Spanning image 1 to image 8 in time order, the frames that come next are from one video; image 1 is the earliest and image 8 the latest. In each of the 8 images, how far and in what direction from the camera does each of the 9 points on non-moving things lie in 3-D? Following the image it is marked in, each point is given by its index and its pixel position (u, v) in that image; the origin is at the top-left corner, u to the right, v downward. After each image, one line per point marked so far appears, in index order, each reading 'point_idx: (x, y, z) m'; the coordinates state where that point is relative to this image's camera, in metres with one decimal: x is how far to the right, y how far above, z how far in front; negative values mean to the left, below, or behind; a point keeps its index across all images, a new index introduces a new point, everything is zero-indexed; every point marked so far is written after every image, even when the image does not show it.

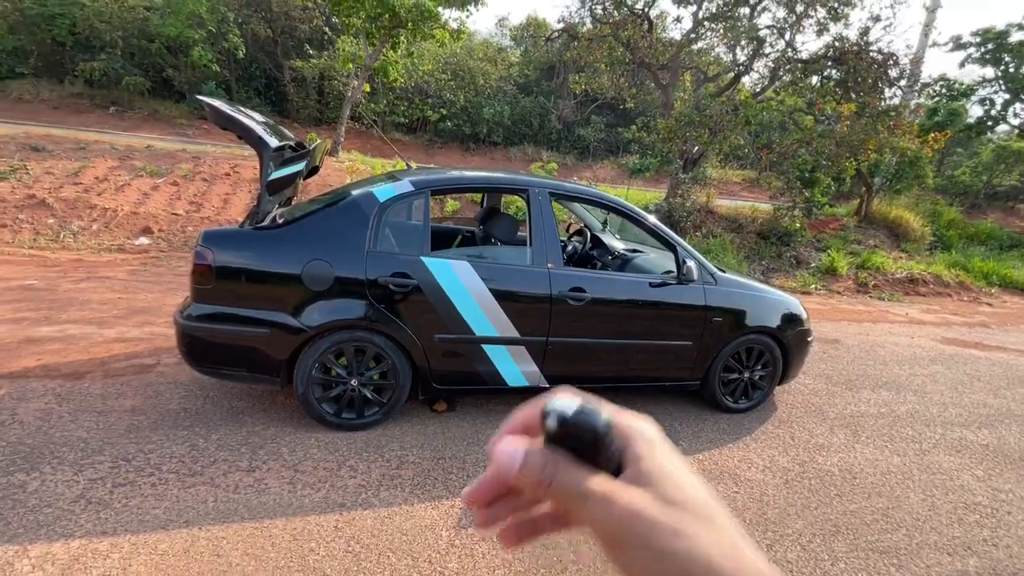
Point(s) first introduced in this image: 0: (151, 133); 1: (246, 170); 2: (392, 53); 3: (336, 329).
0: (-13.3, +5.6, +17.5) m
1: (-6.6, +2.9, +11.8) m
2: (-4.3, +8.3, +17.1) m
3: (-1.3, -0.3, +3.5) m
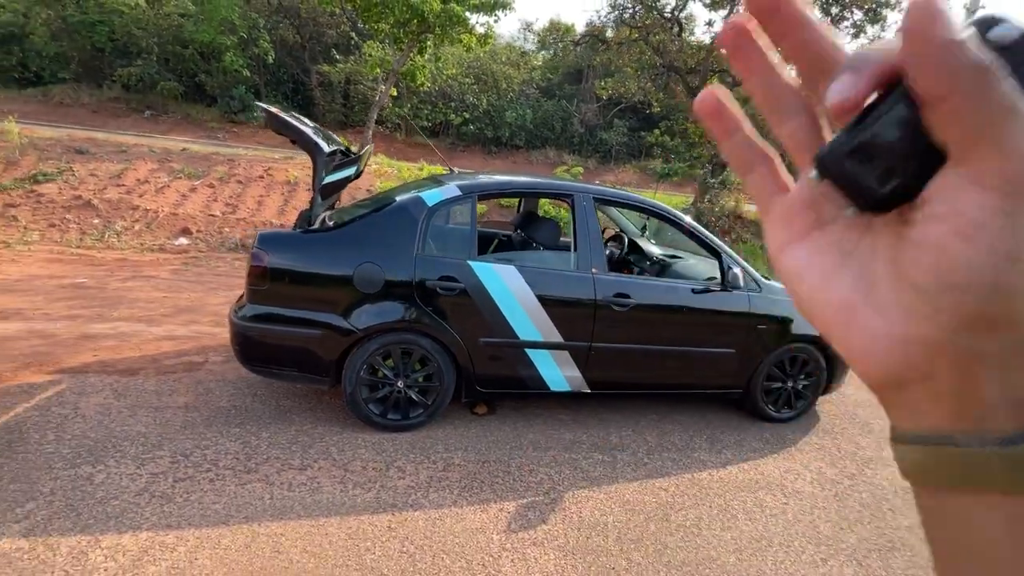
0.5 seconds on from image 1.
0: (-12.3, +5.7, +18.0) m
1: (-5.9, +2.9, +12.1) m
2: (-3.4, +8.3, +17.3) m
3: (-0.9, -0.3, +3.6) m
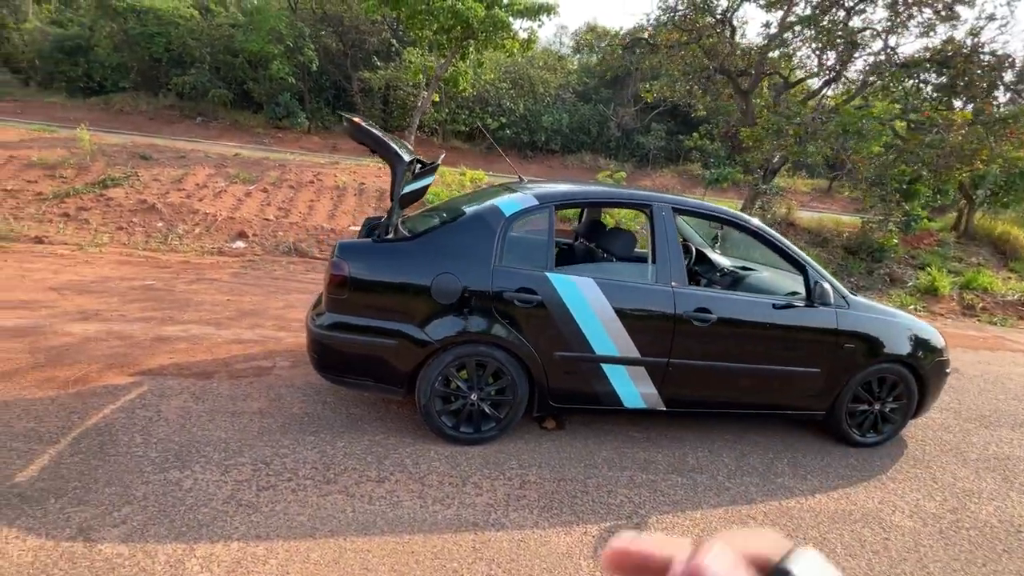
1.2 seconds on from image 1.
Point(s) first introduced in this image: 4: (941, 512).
0: (-10.8, +5.6, +18.7) m
1: (-4.7, +2.9, +12.3) m
2: (-1.8, +8.1, +17.4) m
3: (-0.4, -0.4, +3.5) m
4: (+3.1, -1.6, +3.6) m
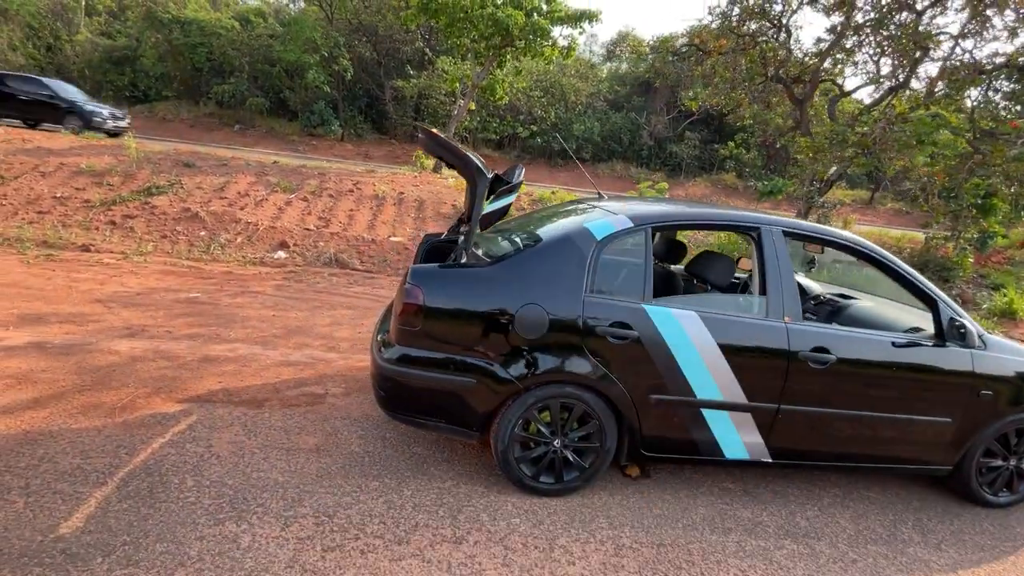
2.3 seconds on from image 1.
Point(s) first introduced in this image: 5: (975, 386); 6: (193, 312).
0: (-9.4, +5.4, +18.8) m
1: (-3.7, +2.6, +12.1) m
2: (-0.4, +7.7, +17.2) m
3: (+0.2, -0.6, +3.1) m
4: (+3.7, -1.9, +3.0) m
5: (+3.4, -0.7, +3.5) m
6: (-3.9, -0.3, +5.9) m
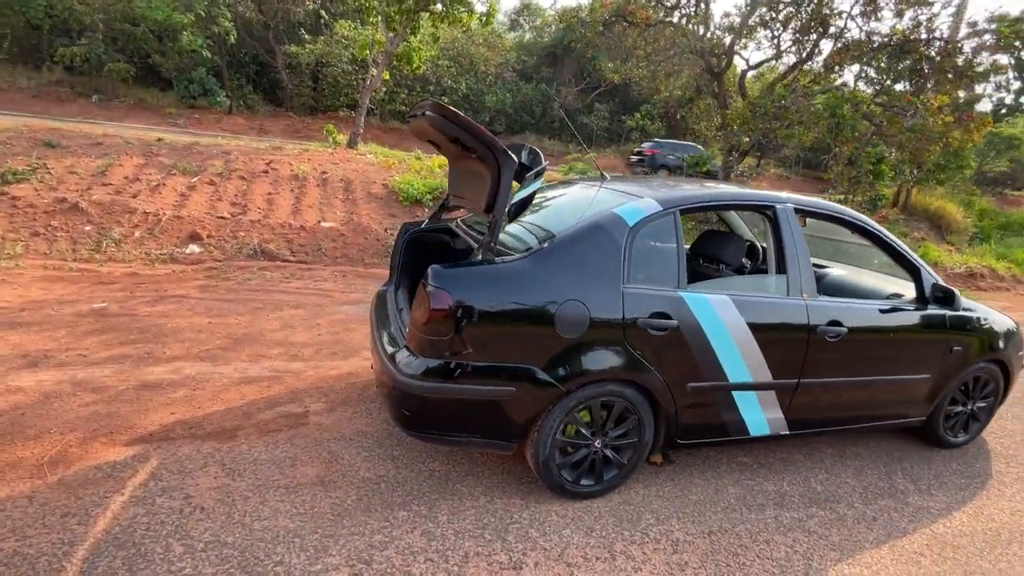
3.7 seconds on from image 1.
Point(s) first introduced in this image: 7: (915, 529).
0: (-12.1, +5.5, +16.3) m
1: (-5.2, +2.8, +10.9) m
2: (-3.2, +8.3, +16.1) m
3: (+0.4, -0.6, +2.9) m
4: (+4.0, -1.6, +3.5) m
5: (+3.5, -0.4, +3.8) m
6: (-4.1, -0.4, +4.9) m
7: (+2.7, -1.6, +3.2) m
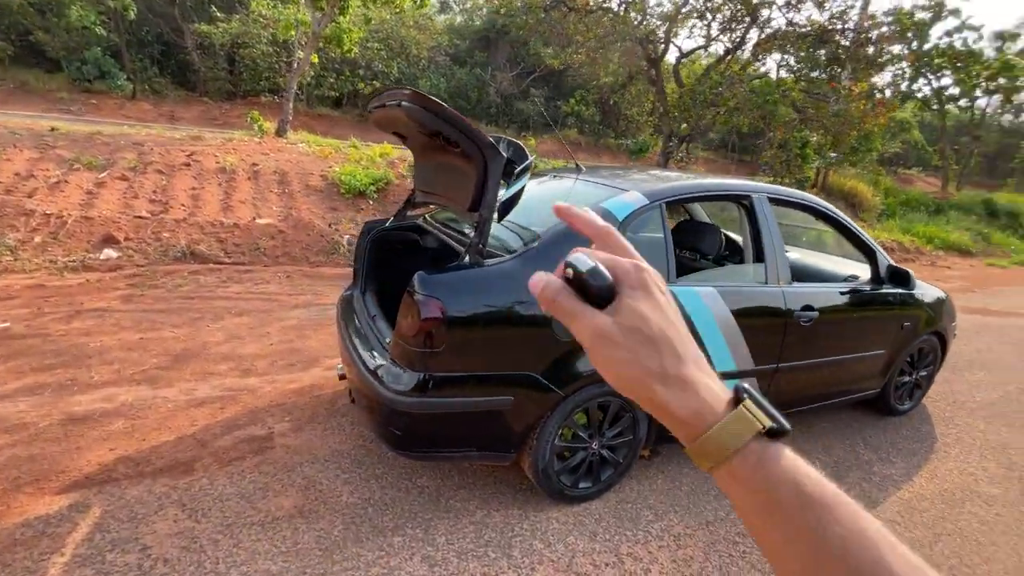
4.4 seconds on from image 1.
0: (-14.0, +5.2, +14.4) m
1: (-6.3, +2.7, +10.0) m
2: (-5.2, +8.5, +15.2) m
3: (+0.4, -0.6, +2.8) m
4: (+3.9, -1.5, +3.8) m
5: (+3.3, -0.3, +4.1) m
6: (-4.4, -0.6, +4.2) m
7: (+2.6, -1.5, +3.4) m
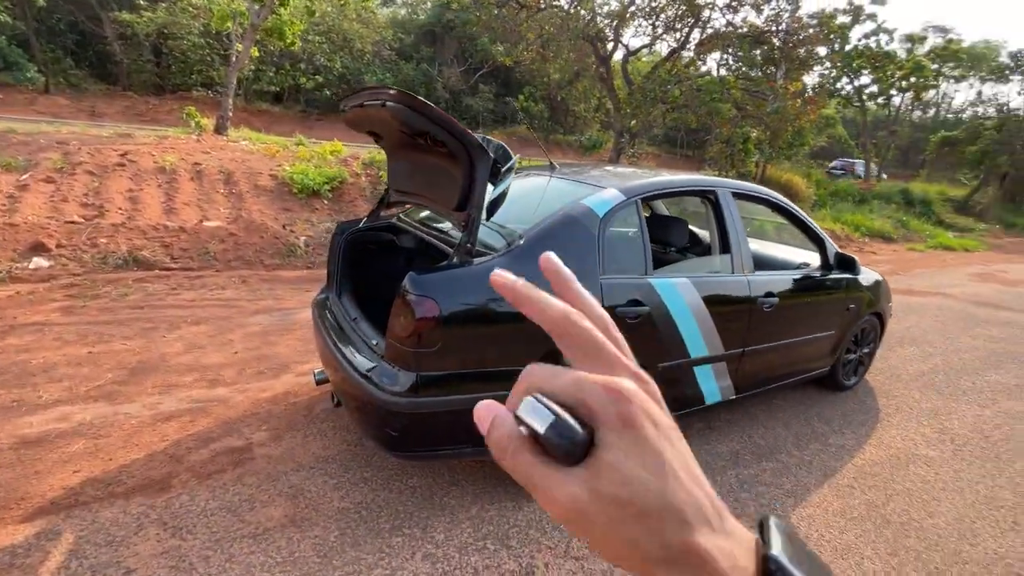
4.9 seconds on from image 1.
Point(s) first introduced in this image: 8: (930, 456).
0: (-15.3, +4.8, +13.0) m
1: (-7.1, +2.6, +9.3) m
2: (-6.8, +8.4, +14.6) m
3: (+0.4, -0.5, +2.9) m
4: (+3.7, -1.3, +4.3) m
5: (+3.1, -0.1, +4.4) m
6: (-4.6, -0.7, +3.9) m
7: (+2.5, -1.4, +3.7) m
8: (+3.4, -1.4, +3.9) m
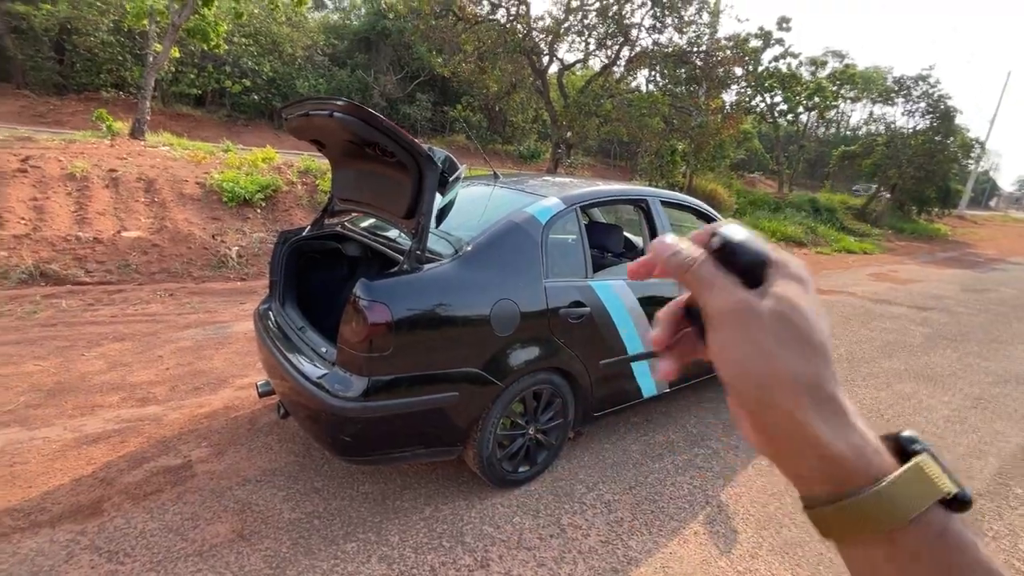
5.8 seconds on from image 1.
0: (-16.8, +4.3, +11.2) m
1: (-8.2, +2.3, +8.6) m
2: (-8.7, +8.0, +14.0) m
3: (+0.1, -0.5, +3.0) m
4: (+3.3, -1.3, +4.8) m
5: (+2.5, -0.1, +4.9) m
6: (-4.9, -0.8, +3.4) m
7: (+2.1, -1.3, +4.1) m
8: (+3.0, -1.3, +4.4) m
